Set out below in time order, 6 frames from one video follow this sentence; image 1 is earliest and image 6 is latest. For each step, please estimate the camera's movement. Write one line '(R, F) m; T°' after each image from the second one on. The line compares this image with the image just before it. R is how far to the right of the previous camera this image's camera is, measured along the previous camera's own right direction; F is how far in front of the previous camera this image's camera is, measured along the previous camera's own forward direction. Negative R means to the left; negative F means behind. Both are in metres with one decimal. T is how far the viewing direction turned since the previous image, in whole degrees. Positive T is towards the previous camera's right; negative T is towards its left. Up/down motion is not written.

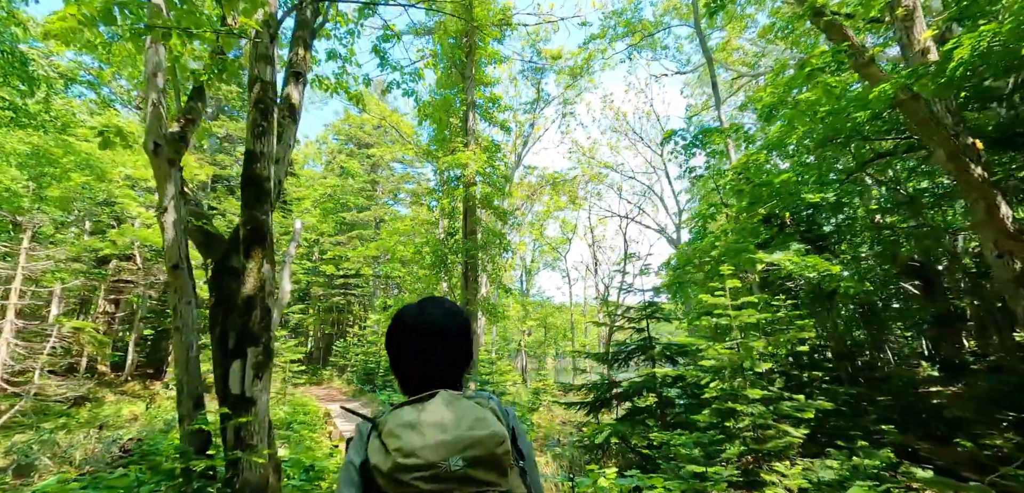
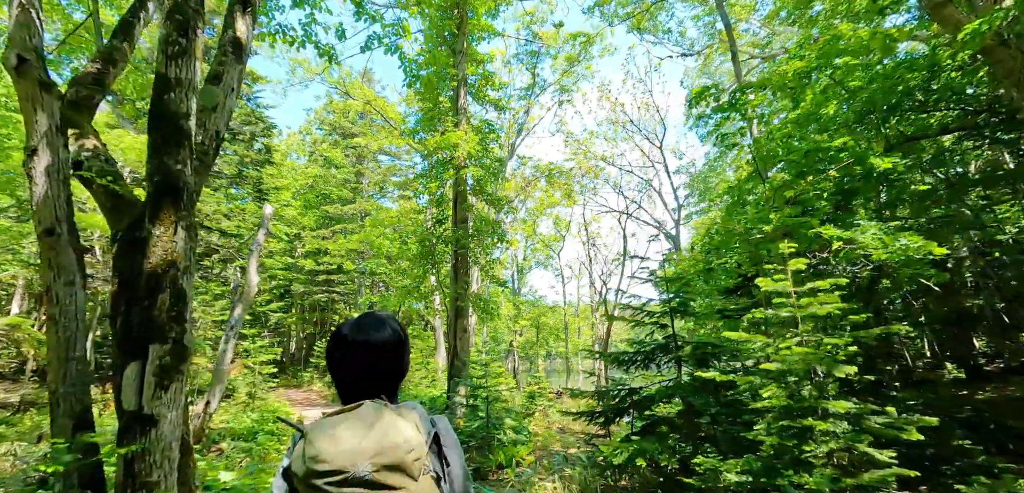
(-0.1, +1.0) m; +1°
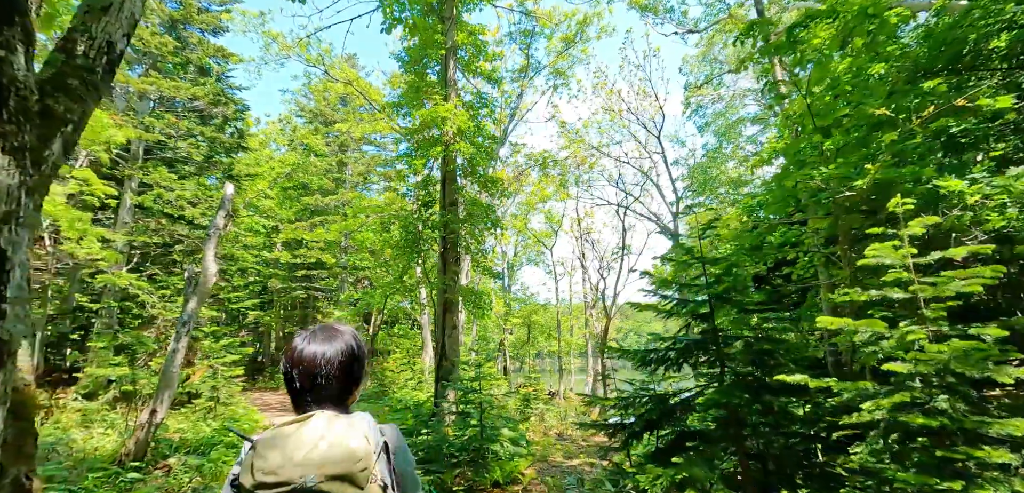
(-0.1, +1.0) m; +1°
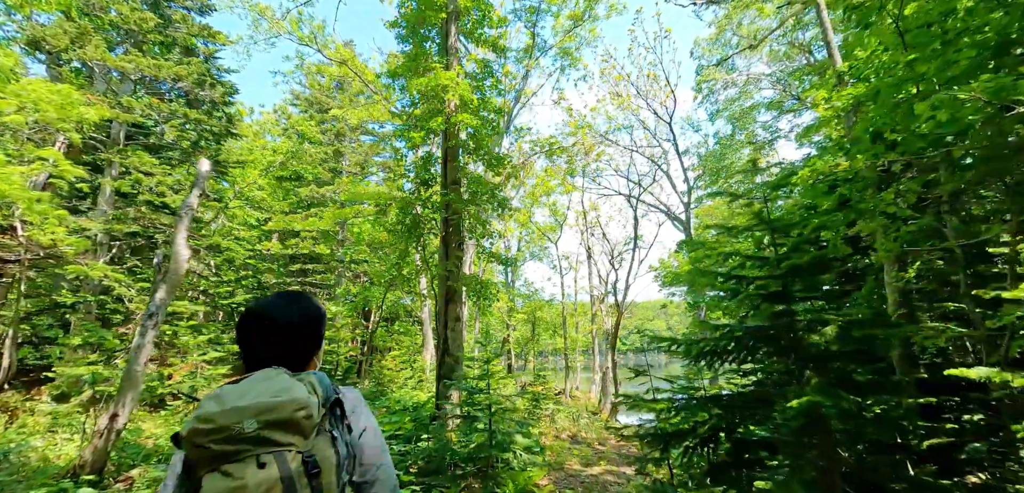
(-0.1, +0.8) m; 0°
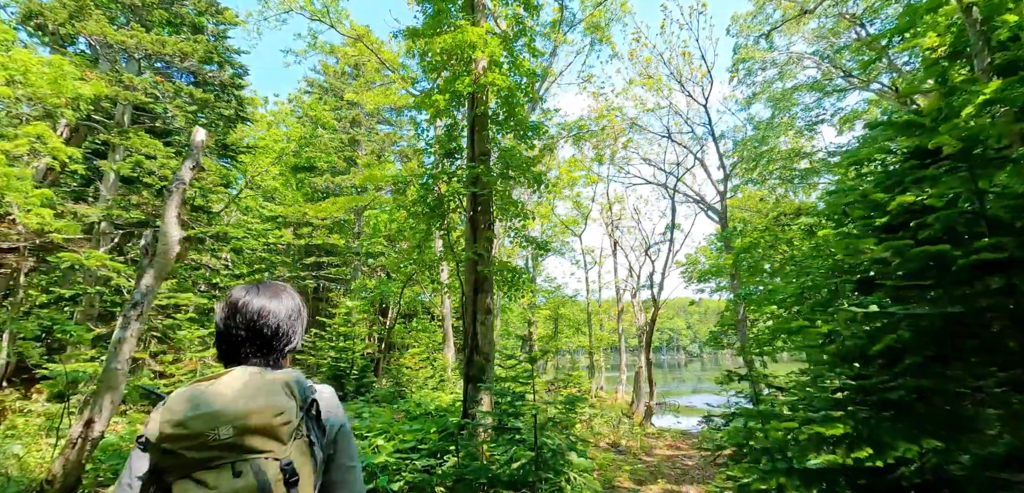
(-0.3, +1.0) m; -2°
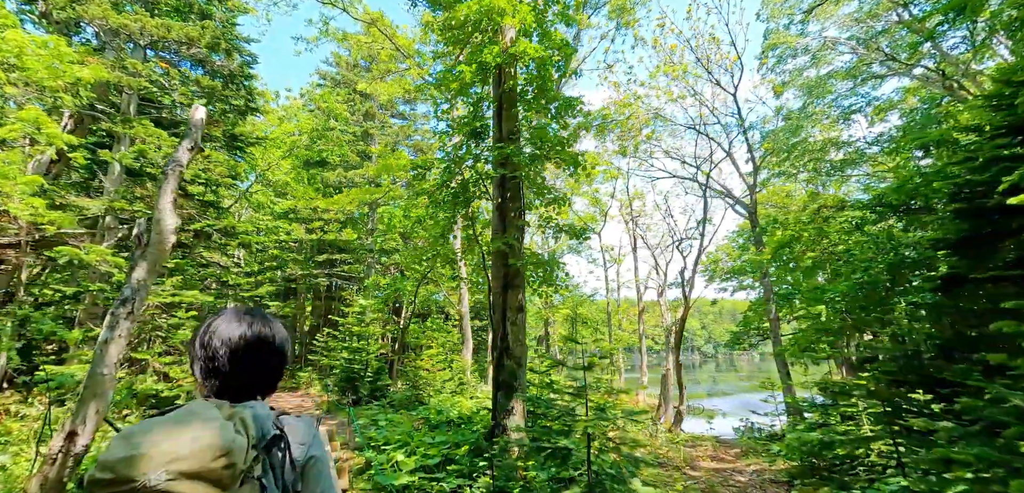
(-0.2, +0.7) m; -1°
